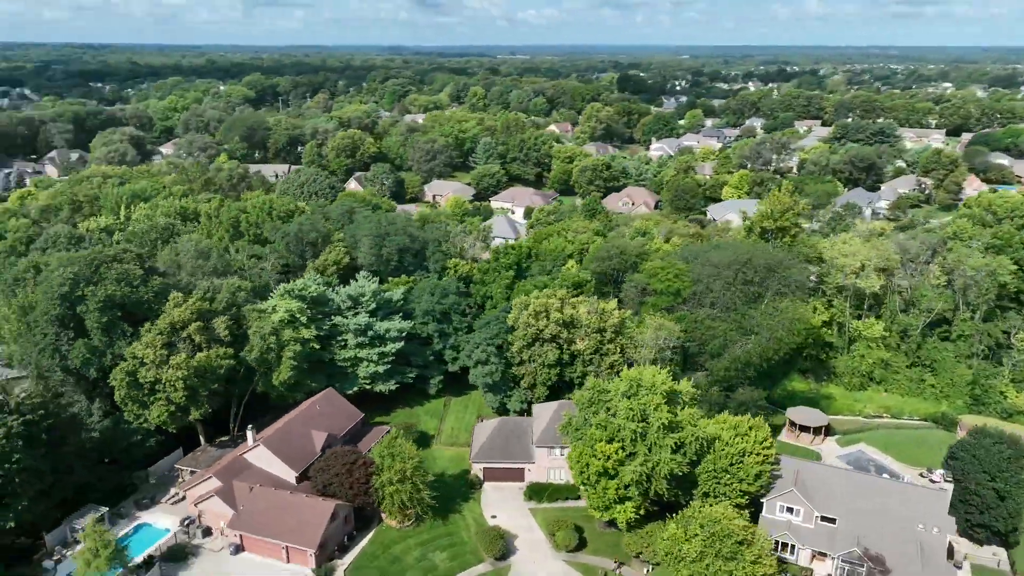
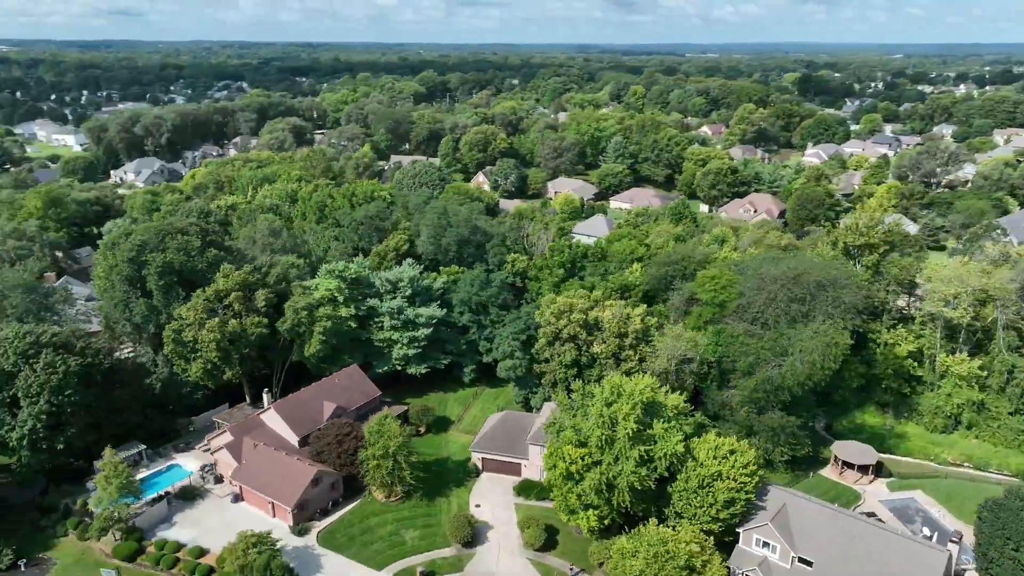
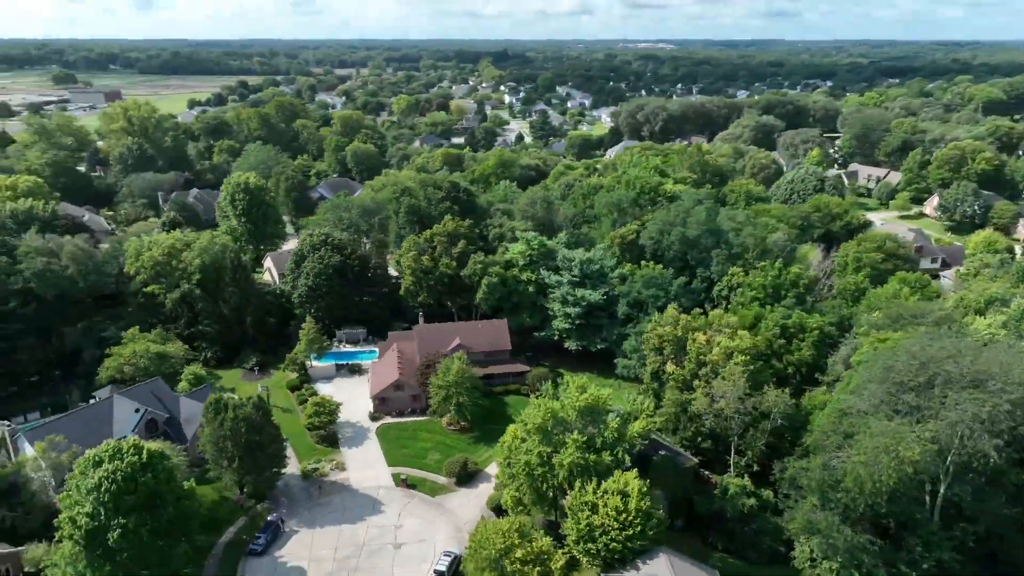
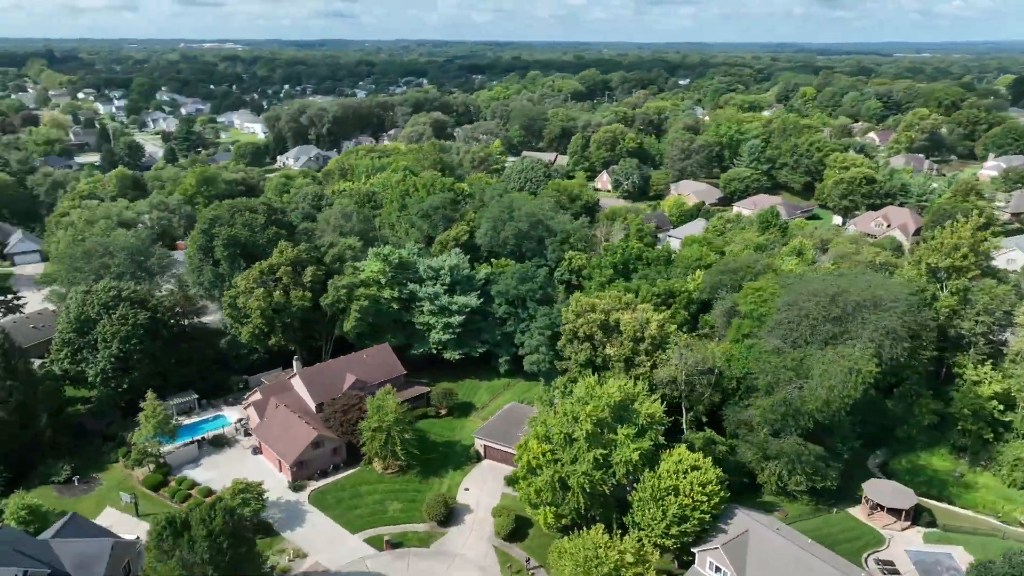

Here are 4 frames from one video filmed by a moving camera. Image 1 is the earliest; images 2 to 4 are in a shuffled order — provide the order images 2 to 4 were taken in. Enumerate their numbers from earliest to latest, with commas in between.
2, 4, 3
